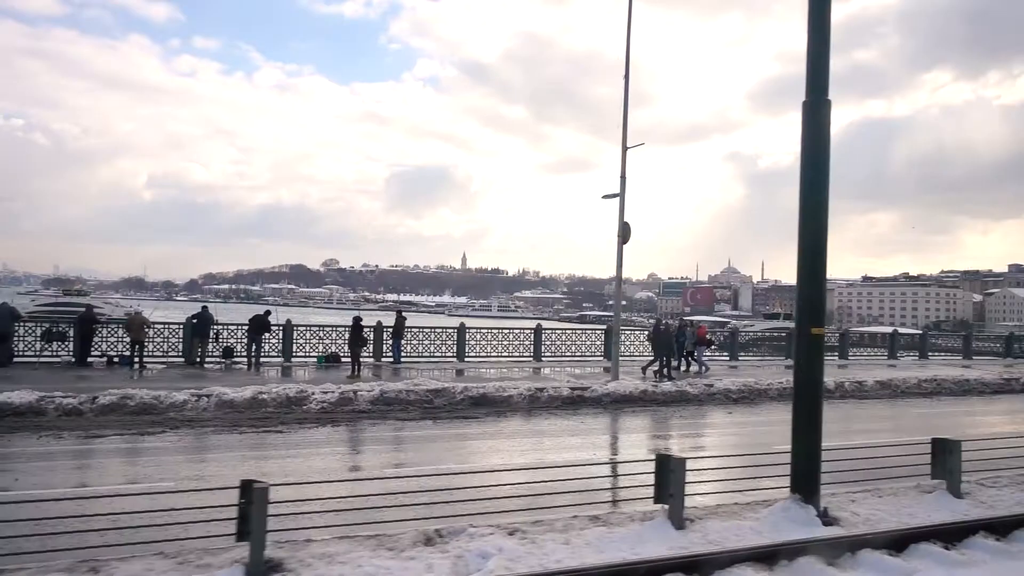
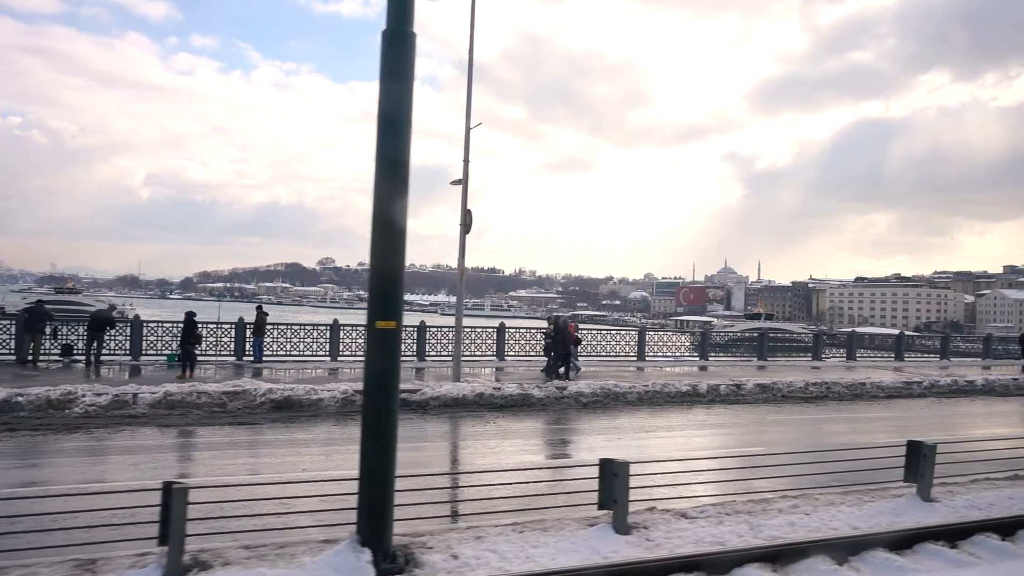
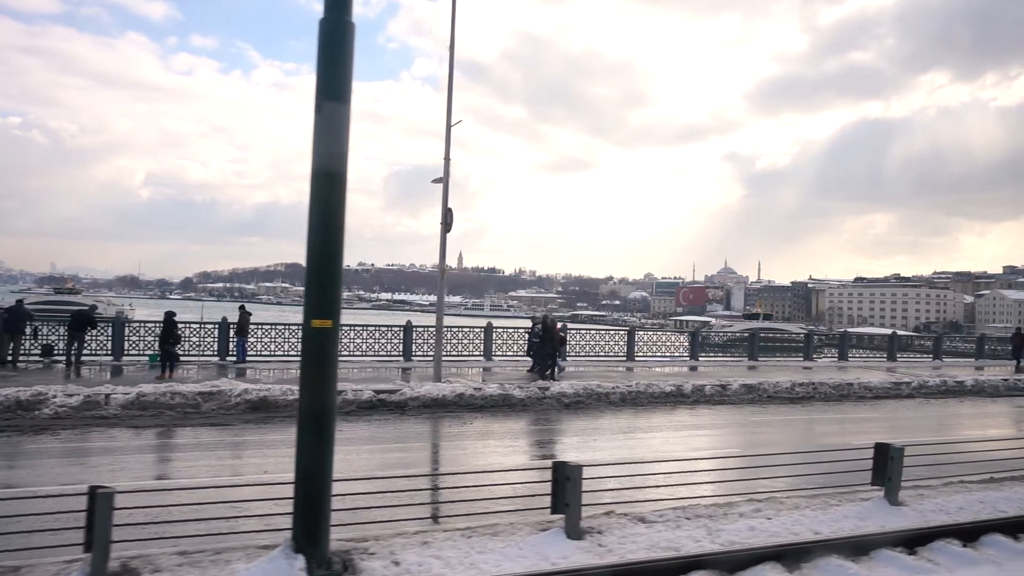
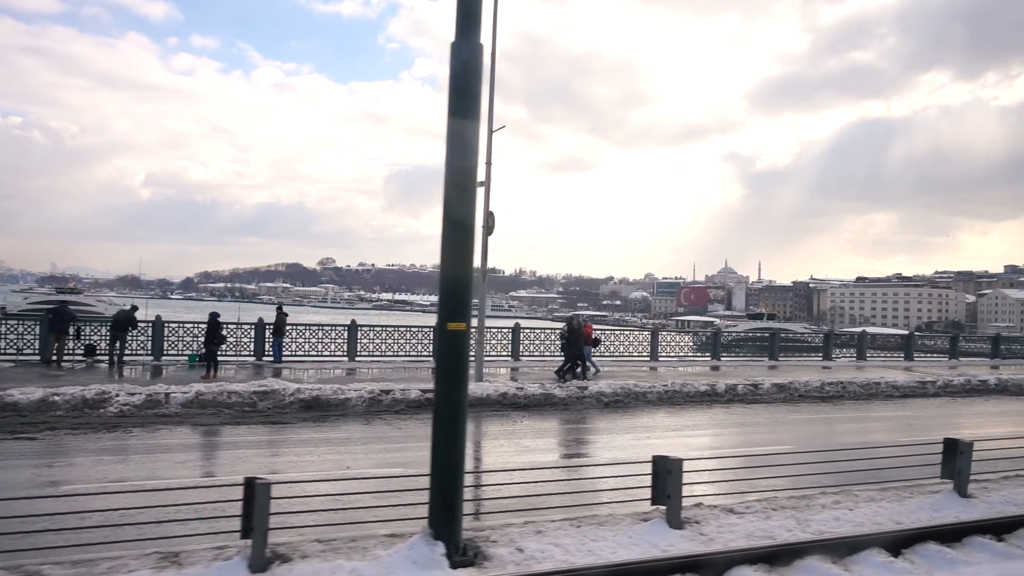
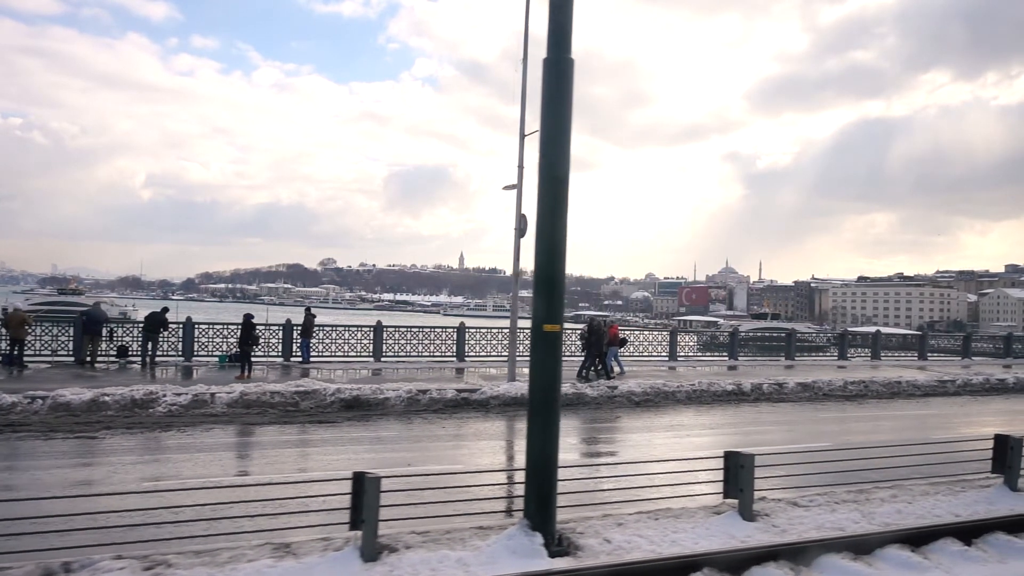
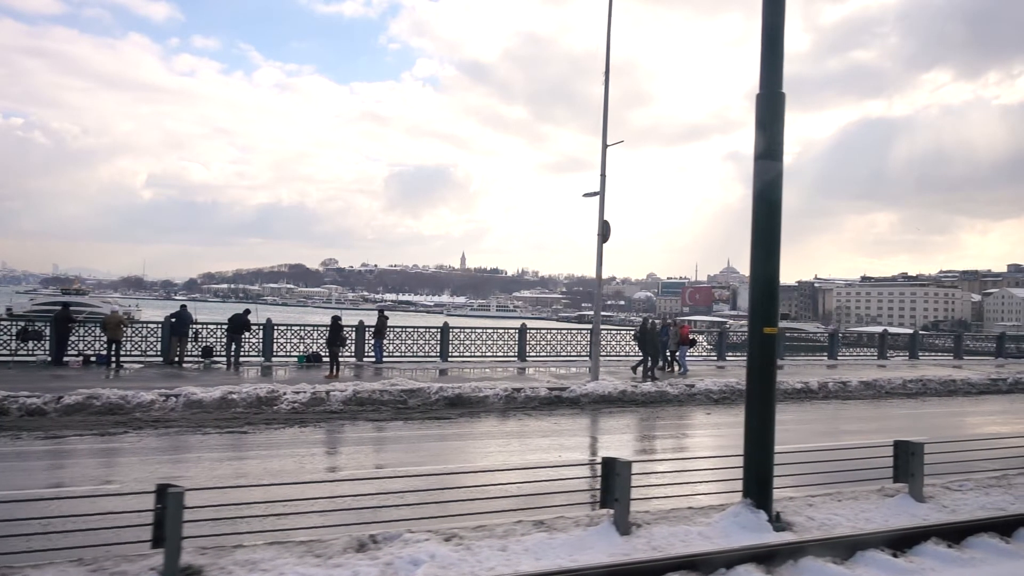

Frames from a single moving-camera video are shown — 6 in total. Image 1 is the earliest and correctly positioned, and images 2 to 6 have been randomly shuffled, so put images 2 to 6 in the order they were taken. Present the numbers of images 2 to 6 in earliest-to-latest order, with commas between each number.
6, 5, 4, 2, 3
